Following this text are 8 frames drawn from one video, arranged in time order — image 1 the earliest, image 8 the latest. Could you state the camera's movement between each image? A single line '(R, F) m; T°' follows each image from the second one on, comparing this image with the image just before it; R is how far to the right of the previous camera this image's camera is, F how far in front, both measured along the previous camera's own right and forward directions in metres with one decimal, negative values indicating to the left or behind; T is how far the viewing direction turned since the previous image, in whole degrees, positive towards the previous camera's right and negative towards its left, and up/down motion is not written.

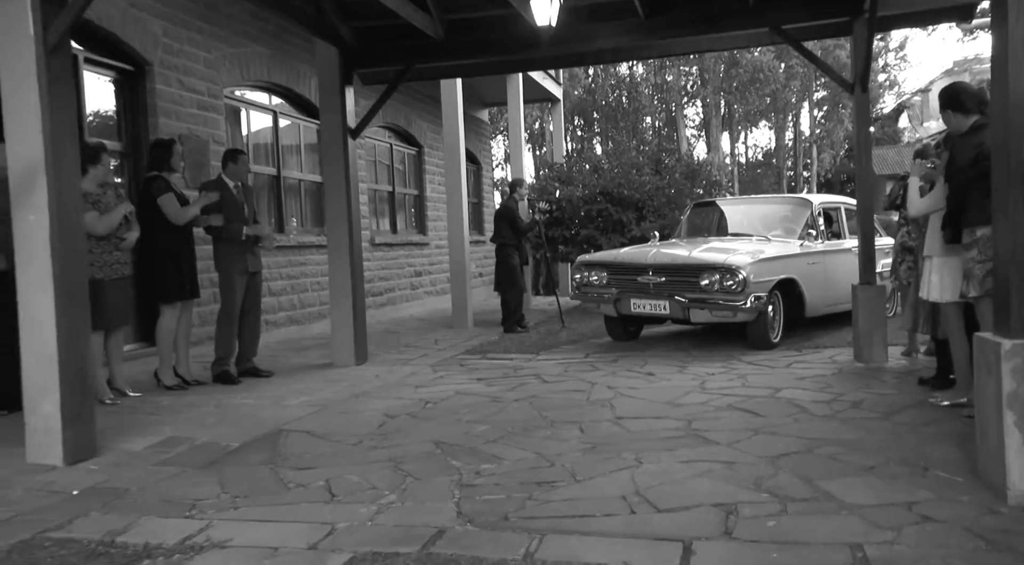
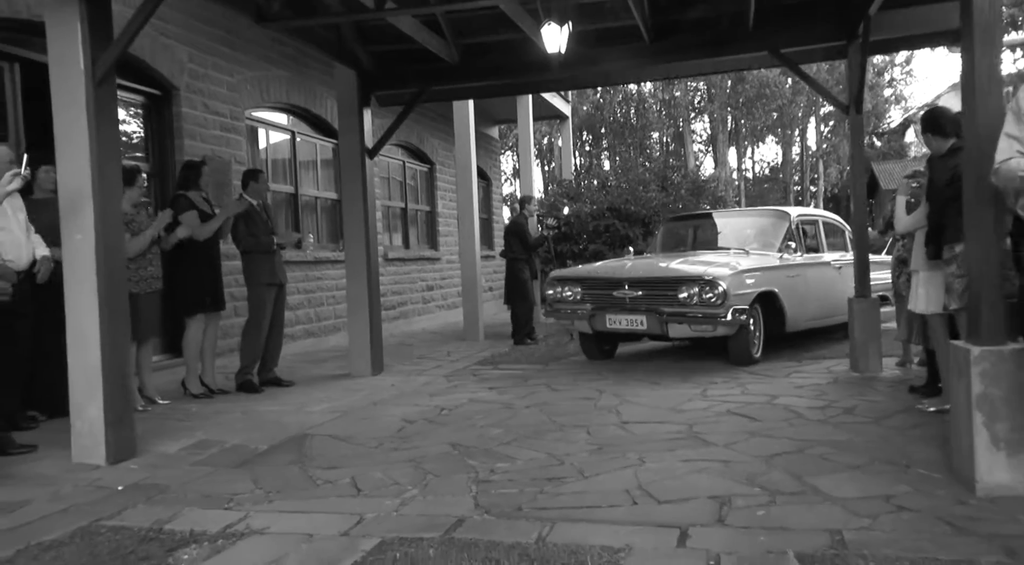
(0.0, -0.3) m; -1°
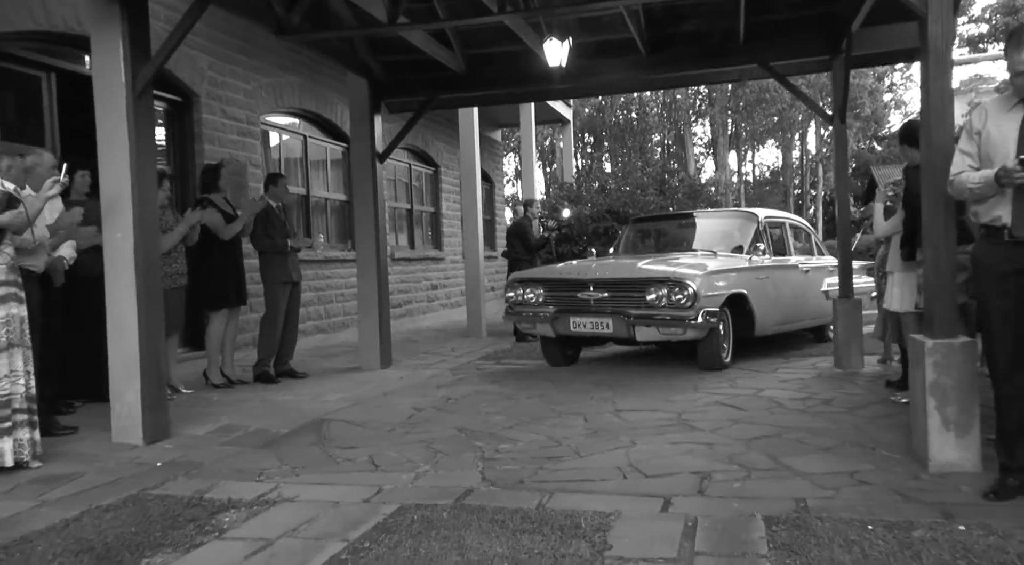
(0.0, -0.4) m; 0°
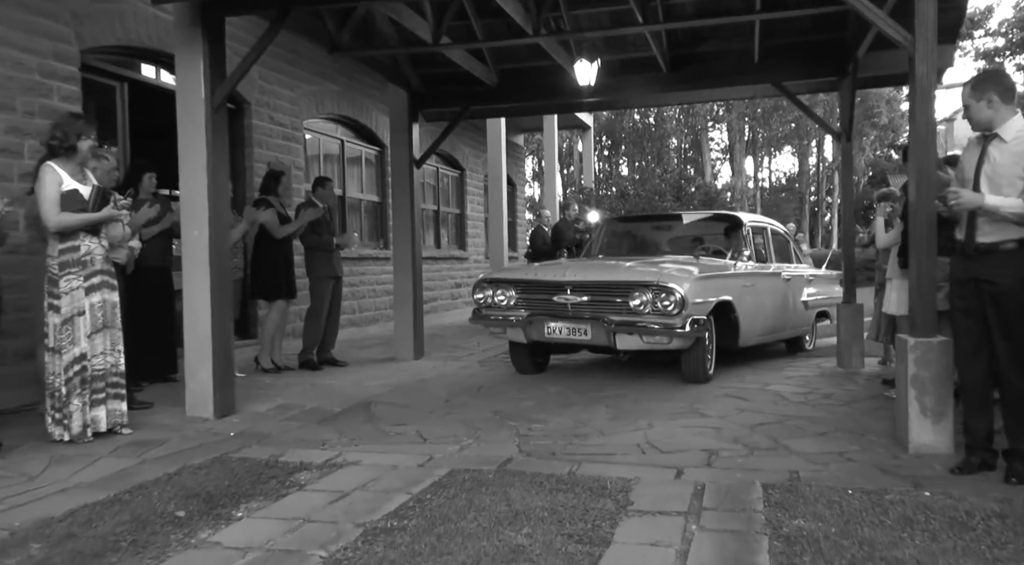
(-0.1, -0.7) m; -1°
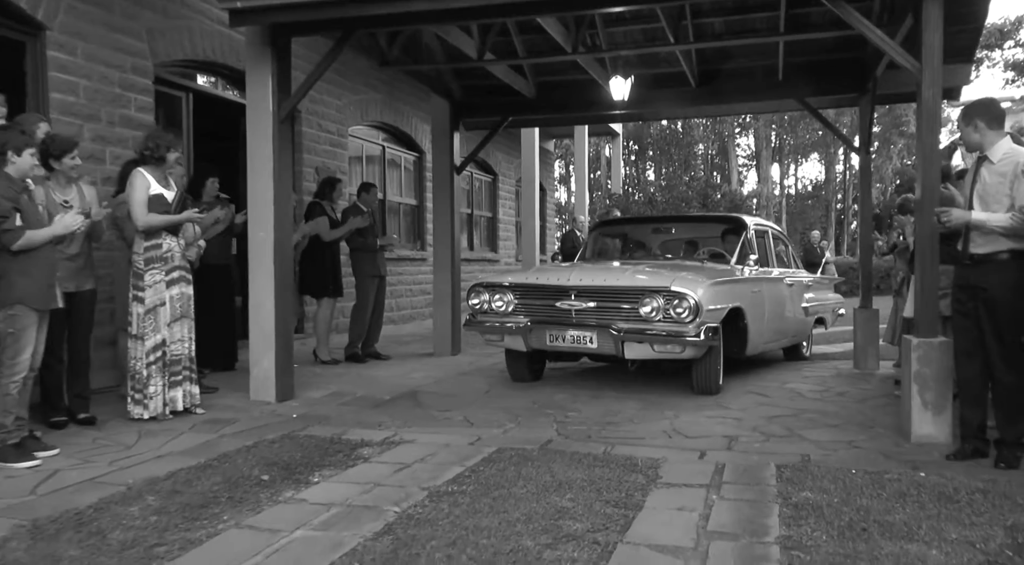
(-0.1, -0.5) m; -2°
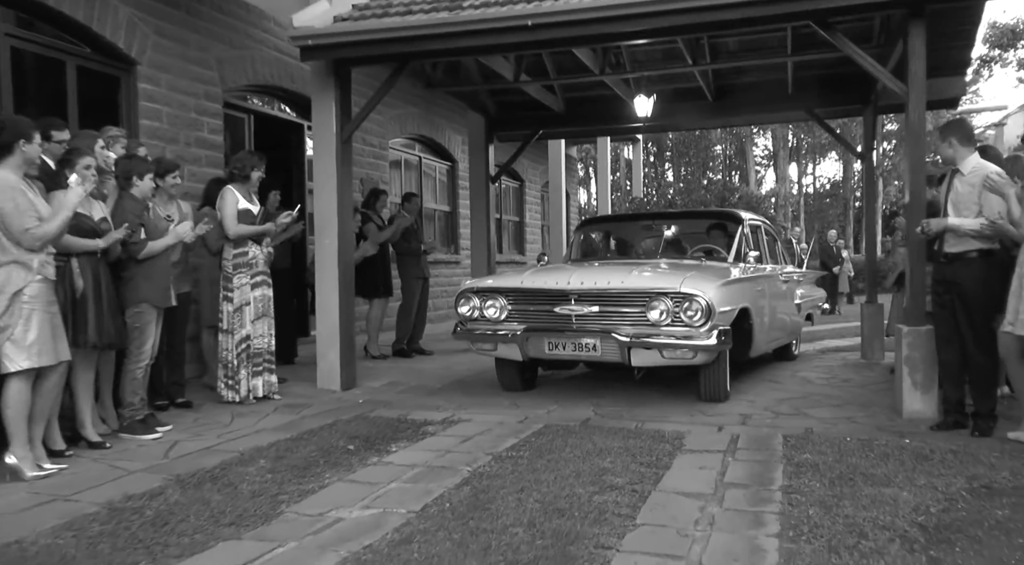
(-0.2, -0.8) m; -1°
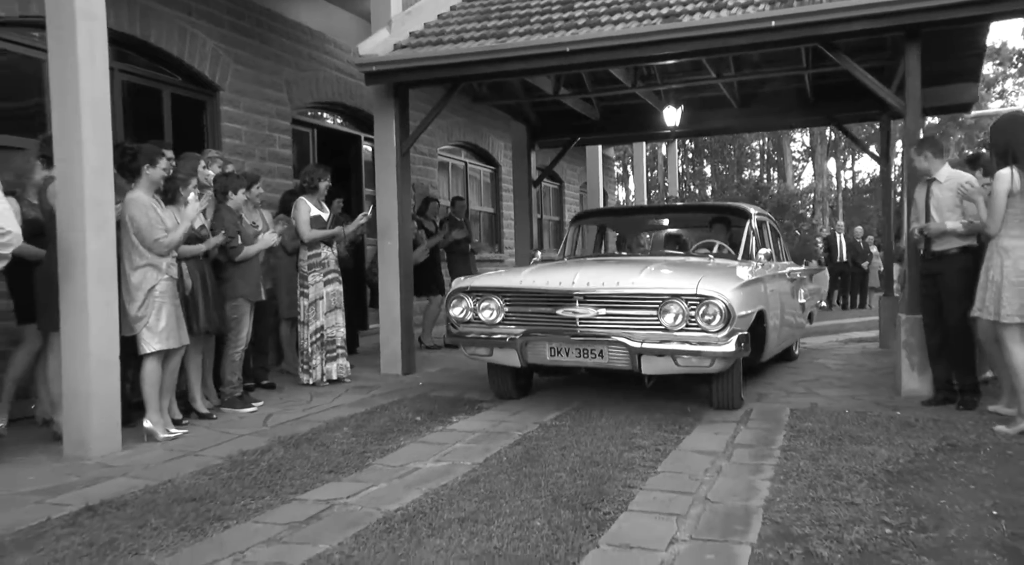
(0.0, -0.9) m; -3°
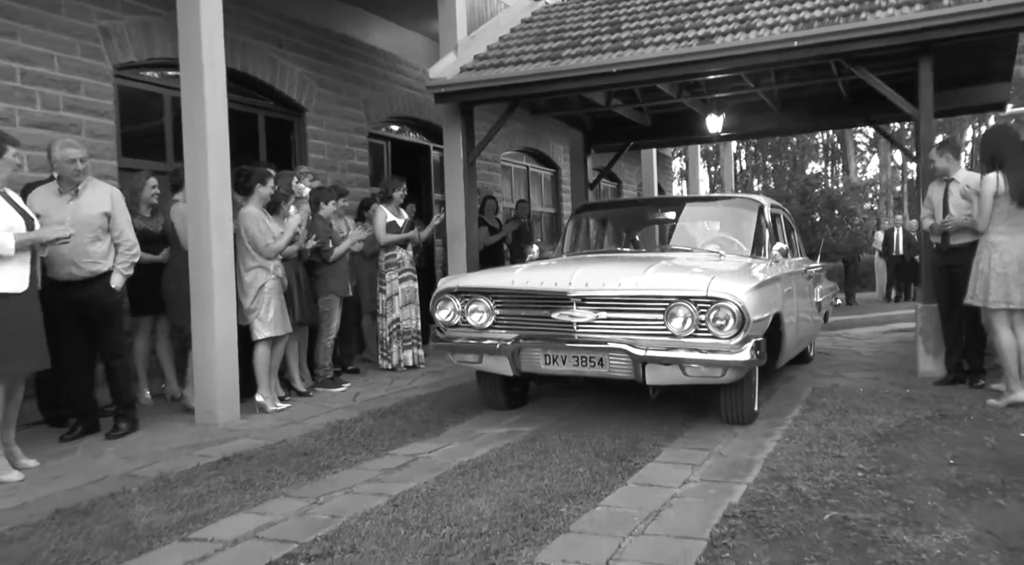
(+0.1, -0.9) m; -4°
